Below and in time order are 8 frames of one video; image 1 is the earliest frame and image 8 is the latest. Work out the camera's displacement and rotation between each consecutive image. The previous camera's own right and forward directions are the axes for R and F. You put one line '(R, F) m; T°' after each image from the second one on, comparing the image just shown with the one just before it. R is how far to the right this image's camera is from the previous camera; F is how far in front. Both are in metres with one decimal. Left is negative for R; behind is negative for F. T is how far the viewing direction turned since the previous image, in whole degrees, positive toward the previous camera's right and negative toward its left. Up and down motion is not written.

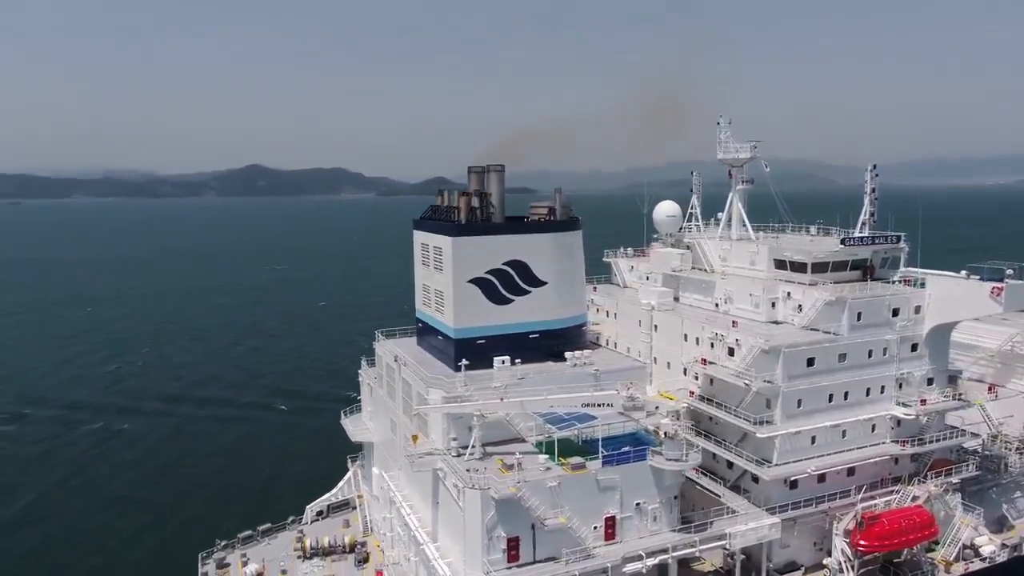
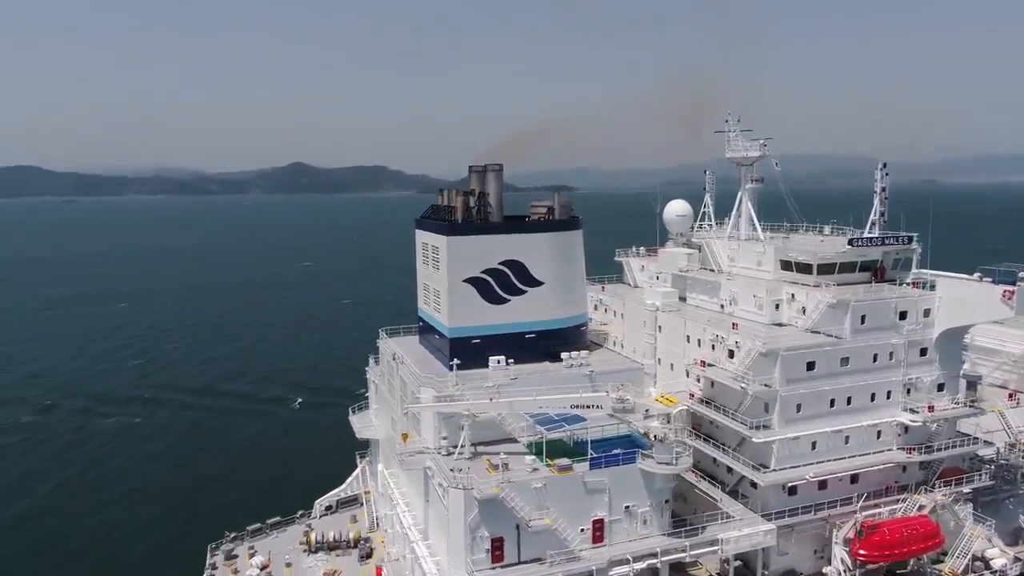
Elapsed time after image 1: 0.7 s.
(+1.6, +0.1) m; -3°
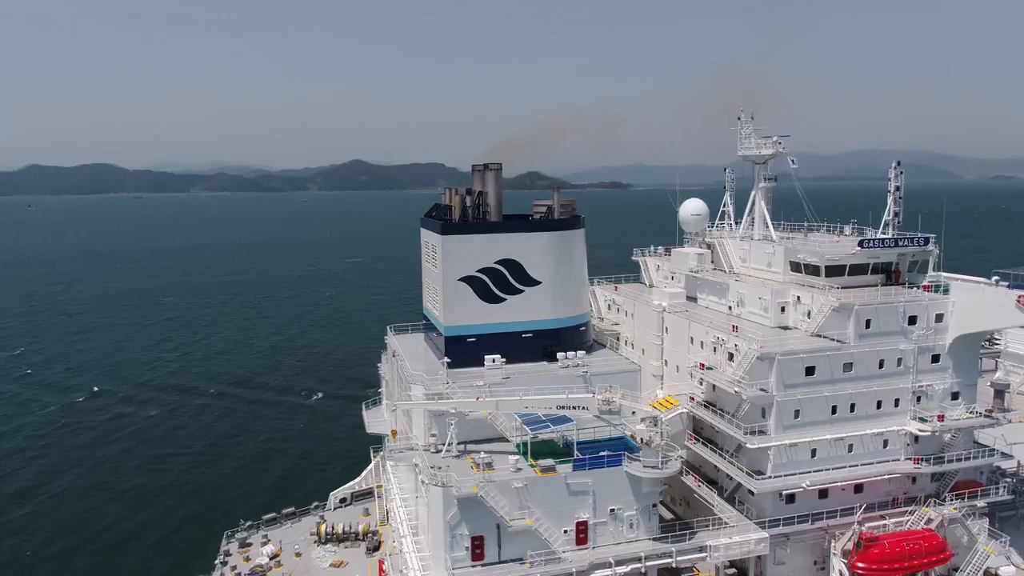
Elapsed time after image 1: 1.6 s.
(+2.1, +0.1) m; -4°
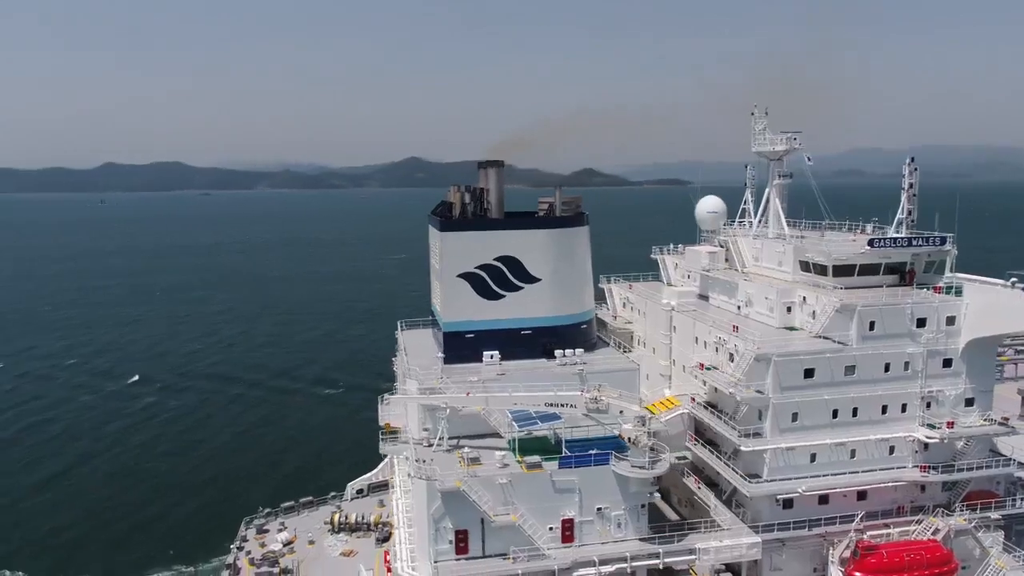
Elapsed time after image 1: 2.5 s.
(+2.1, 0.0) m; -4°
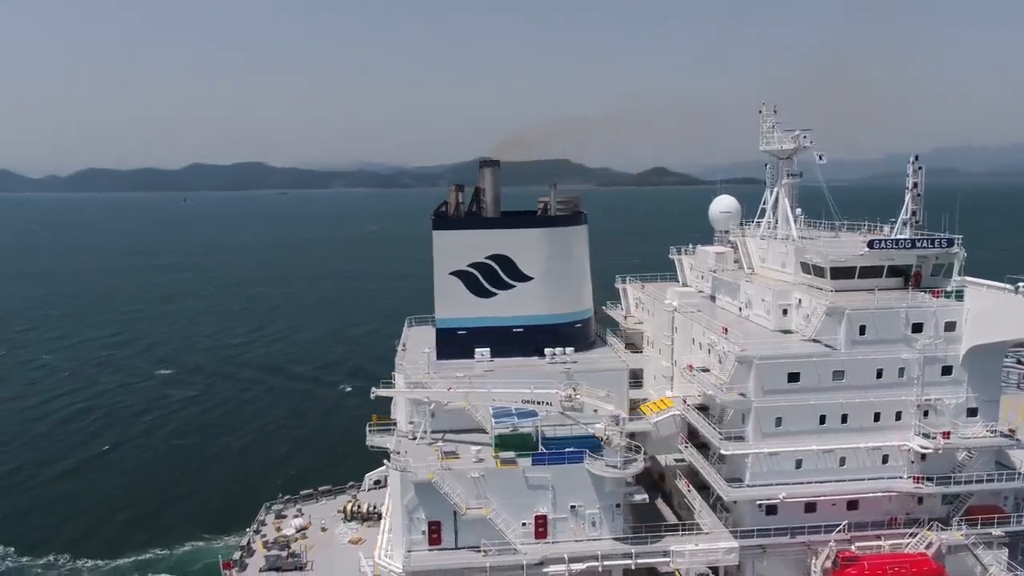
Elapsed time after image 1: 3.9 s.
(+2.9, -0.2) m; -5°
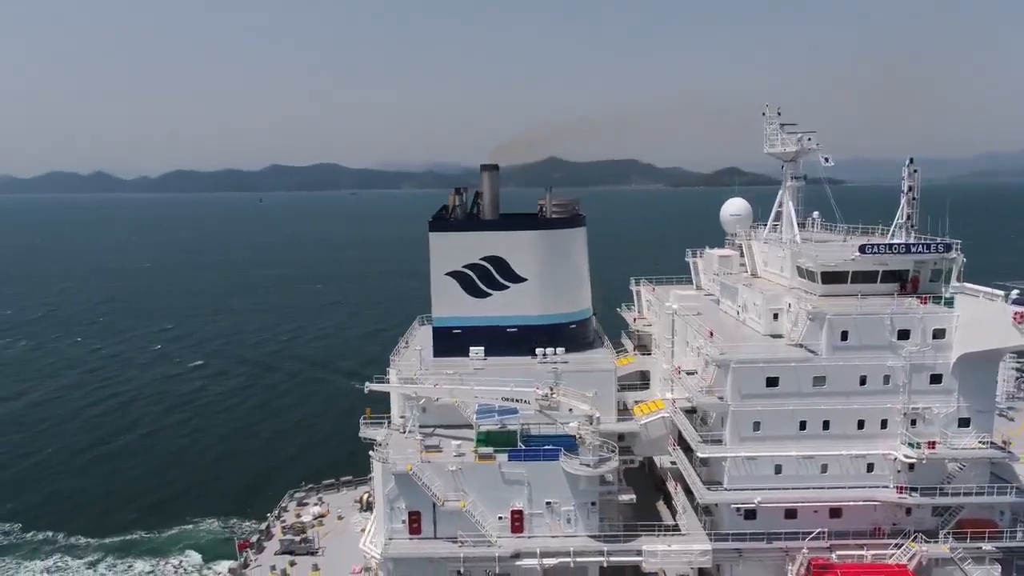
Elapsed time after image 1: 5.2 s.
(+2.8, -0.6) m; -5°
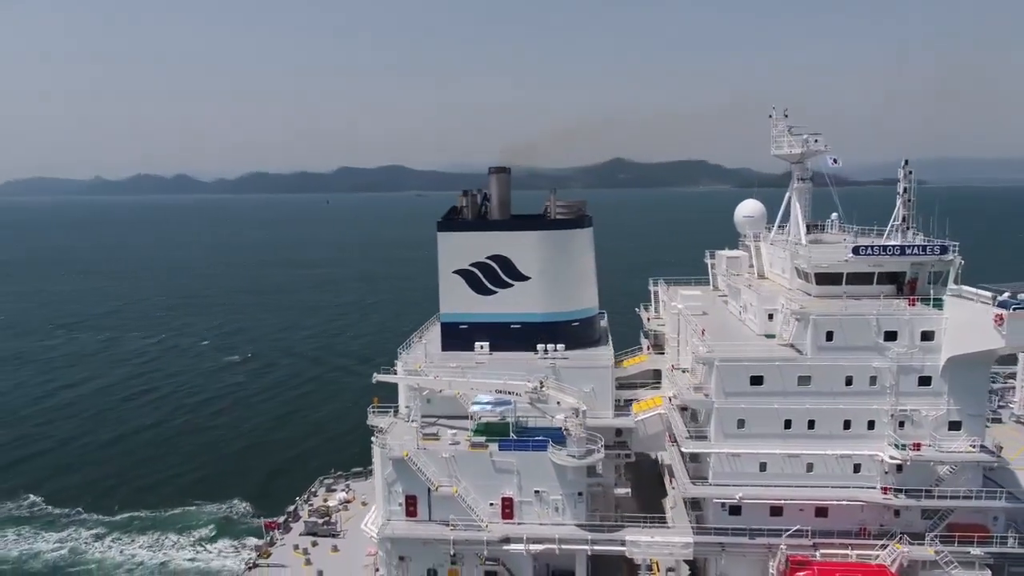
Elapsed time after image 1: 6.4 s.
(+2.4, -1.1) m; -5°
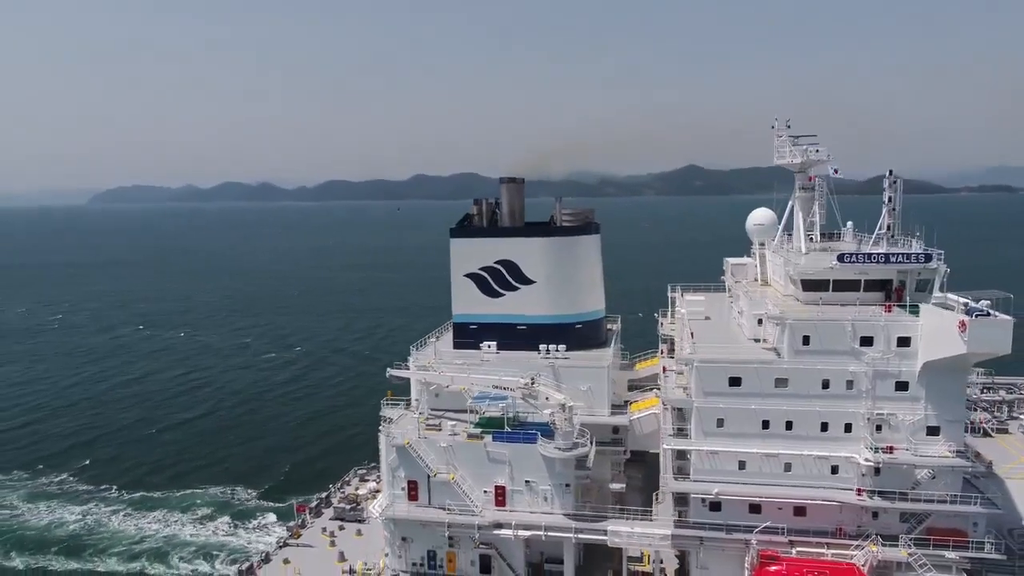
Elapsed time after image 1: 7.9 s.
(+2.7, -1.7) m; -5°
